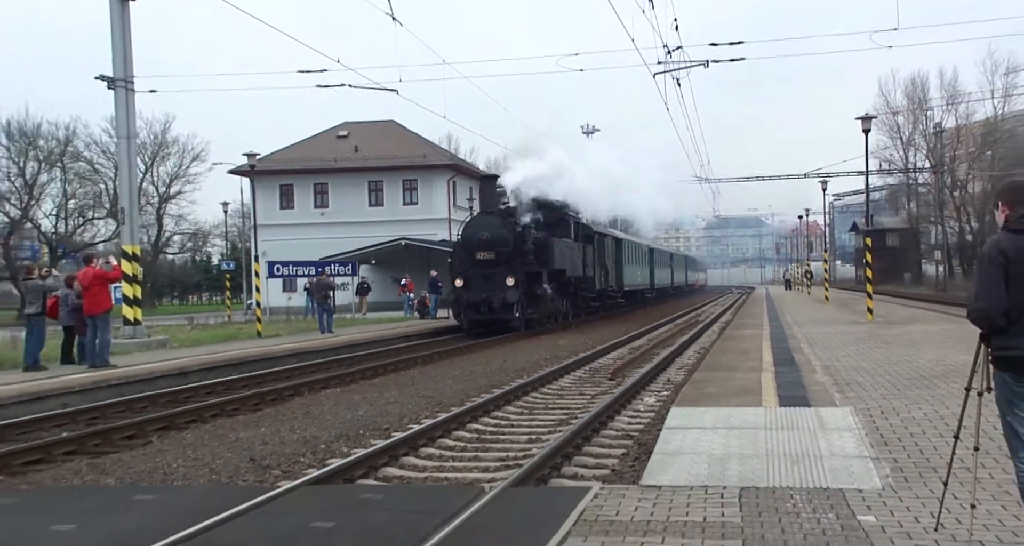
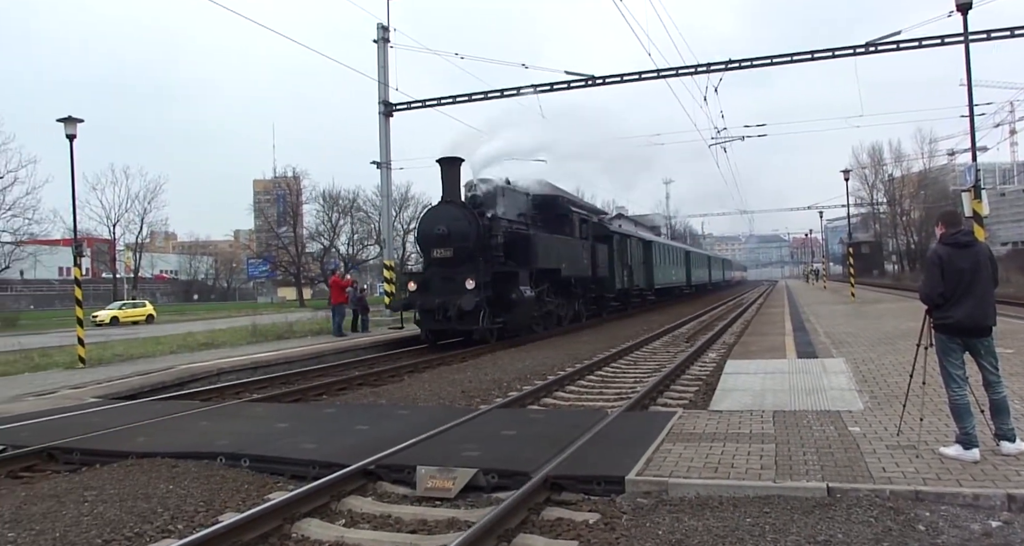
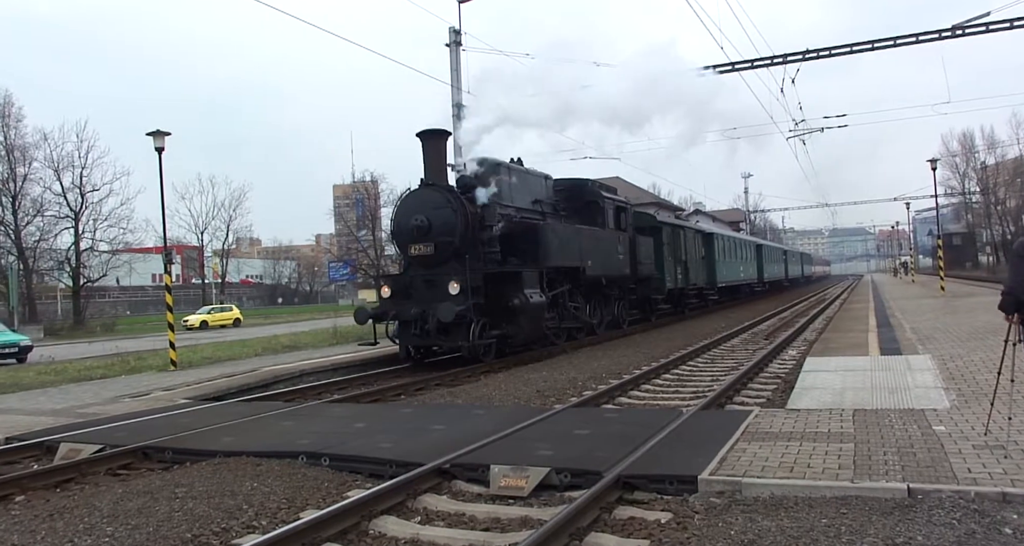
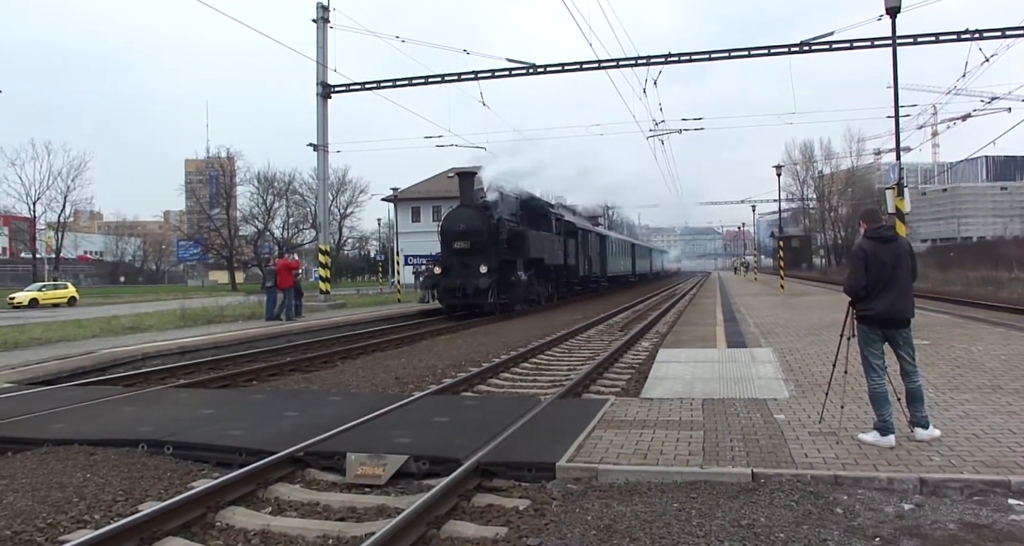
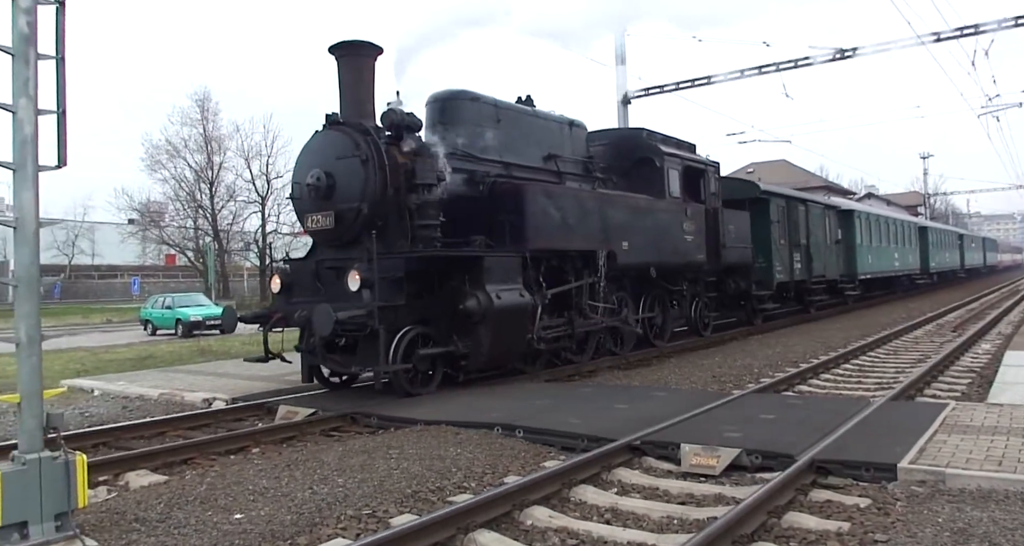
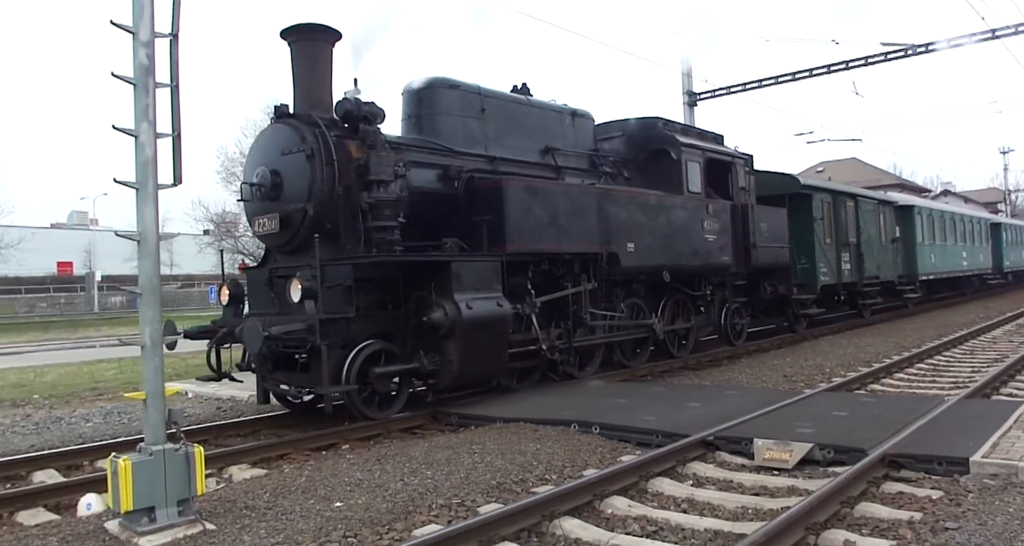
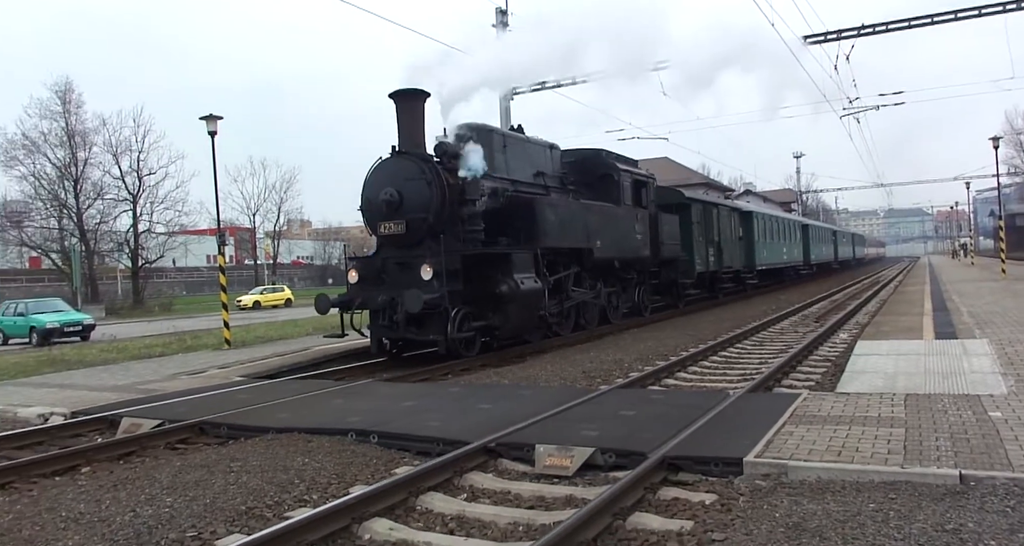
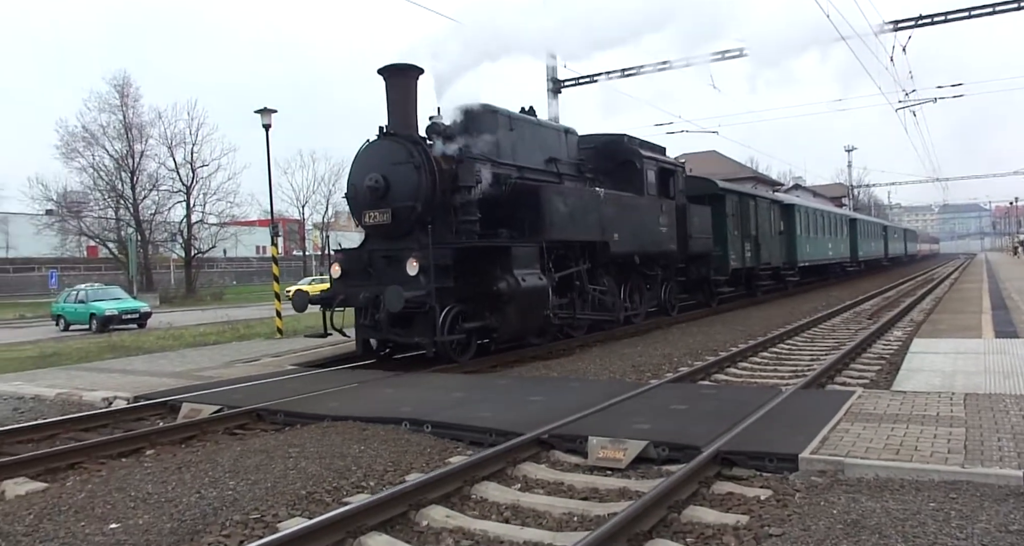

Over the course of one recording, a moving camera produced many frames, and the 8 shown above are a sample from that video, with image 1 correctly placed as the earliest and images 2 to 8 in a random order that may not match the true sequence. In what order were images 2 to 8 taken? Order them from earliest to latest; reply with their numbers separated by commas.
4, 2, 3, 7, 8, 5, 6
